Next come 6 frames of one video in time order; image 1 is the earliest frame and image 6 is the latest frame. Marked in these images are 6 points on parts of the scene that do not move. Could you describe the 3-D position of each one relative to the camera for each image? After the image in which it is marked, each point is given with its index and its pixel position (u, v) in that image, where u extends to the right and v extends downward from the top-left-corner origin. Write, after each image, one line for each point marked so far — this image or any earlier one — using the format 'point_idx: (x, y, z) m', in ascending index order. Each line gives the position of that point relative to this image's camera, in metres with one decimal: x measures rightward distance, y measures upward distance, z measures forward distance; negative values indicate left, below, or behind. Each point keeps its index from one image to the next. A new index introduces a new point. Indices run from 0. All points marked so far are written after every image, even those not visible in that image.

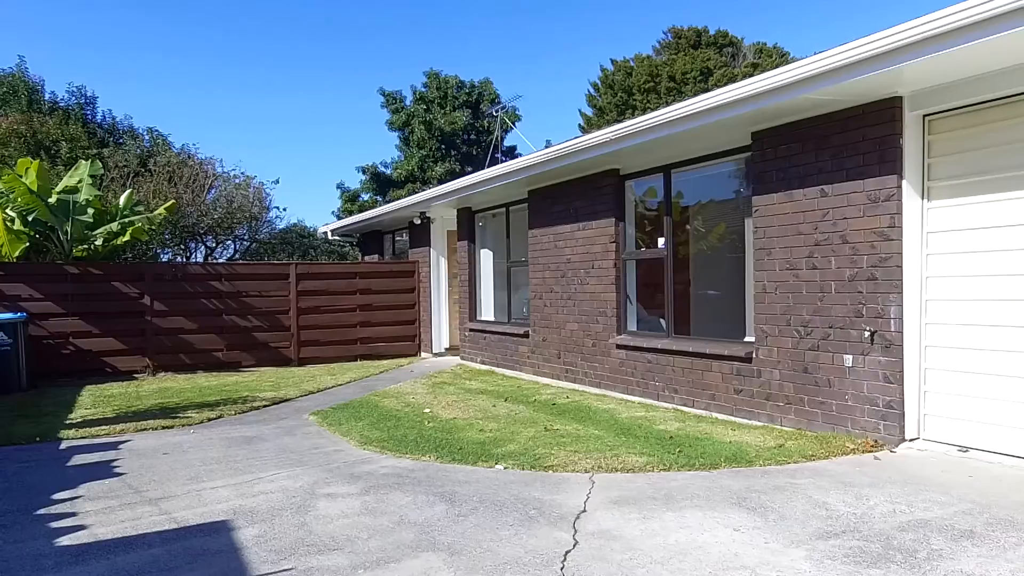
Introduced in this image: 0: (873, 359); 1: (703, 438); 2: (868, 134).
0: (+2.4, -0.5, +4.9) m
1: (+1.4, -1.1, +5.2) m
2: (+2.4, +1.0, +4.9) m
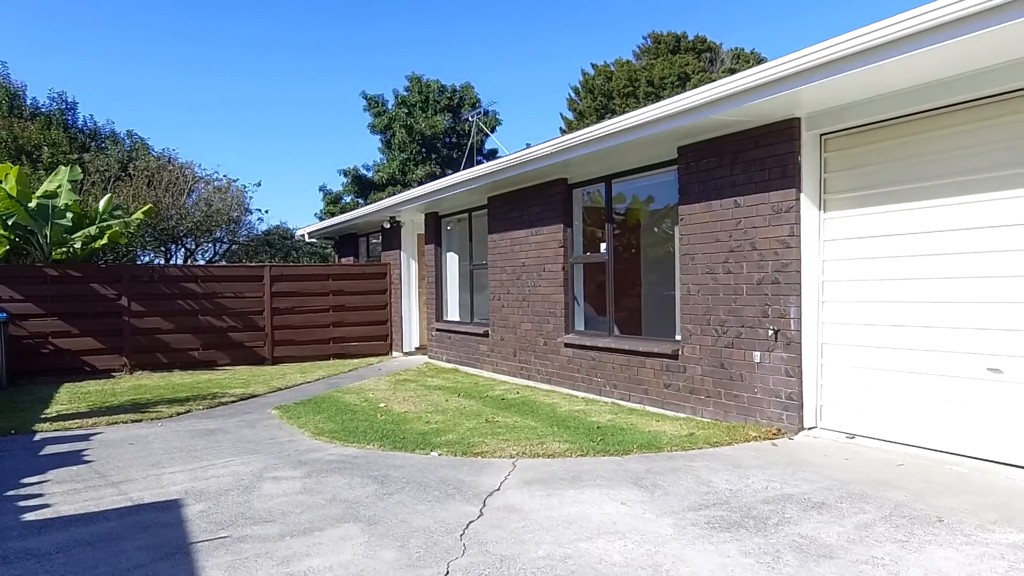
0: (+2.0, -0.5, +5.4) m
1: (+0.9, -1.1, +5.7) m
2: (+1.9, +1.0, +5.4) m
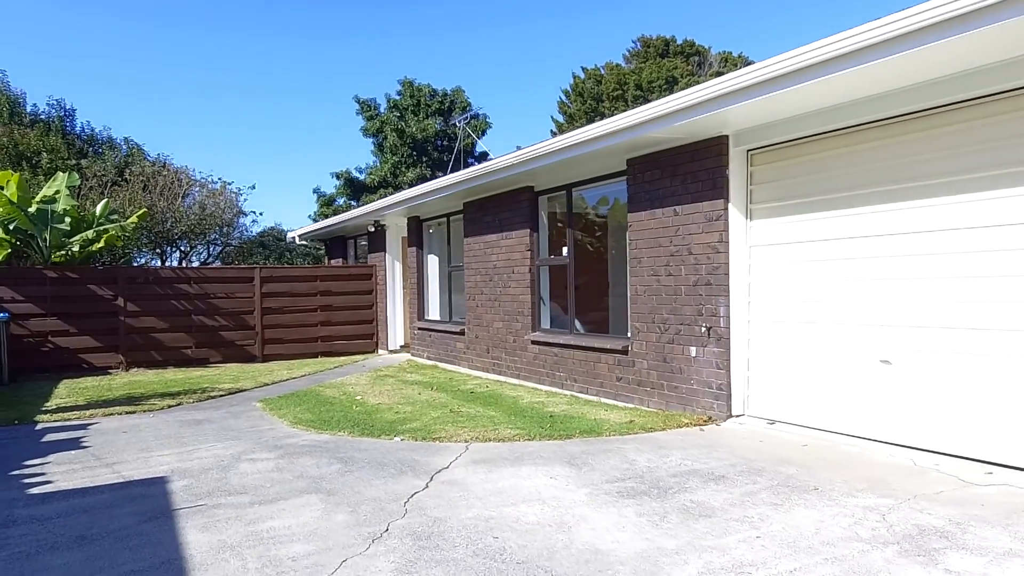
0: (+1.6, -0.5, +6.0) m
1: (+0.6, -1.1, +6.3) m
2: (+1.6, +1.0, +6.0) m
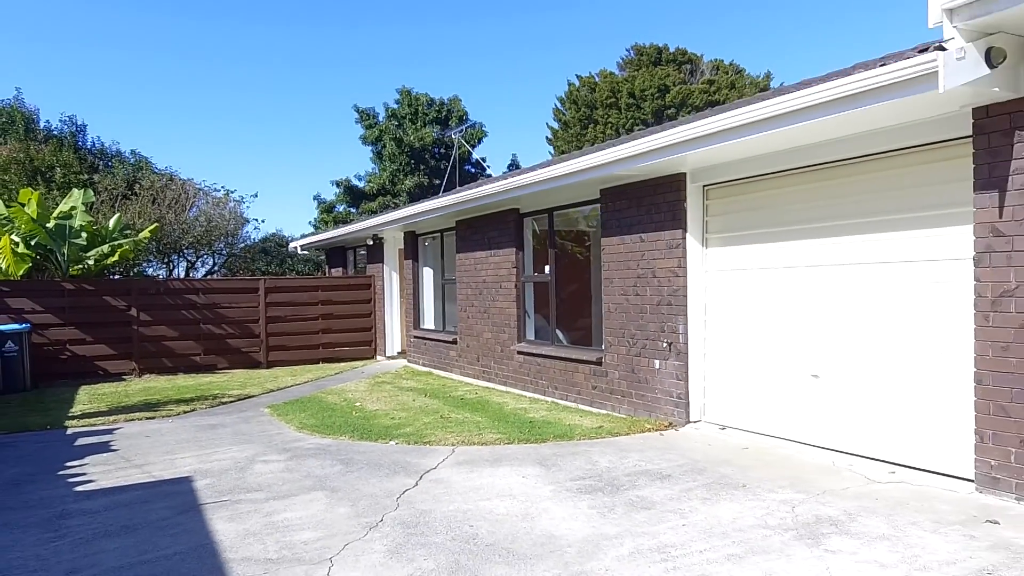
0: (+1.5, -0.7, +6.7) m
1: (+0.4, -1.3, +7.0) m
2: (+1.4, +0.8, +6.7) m
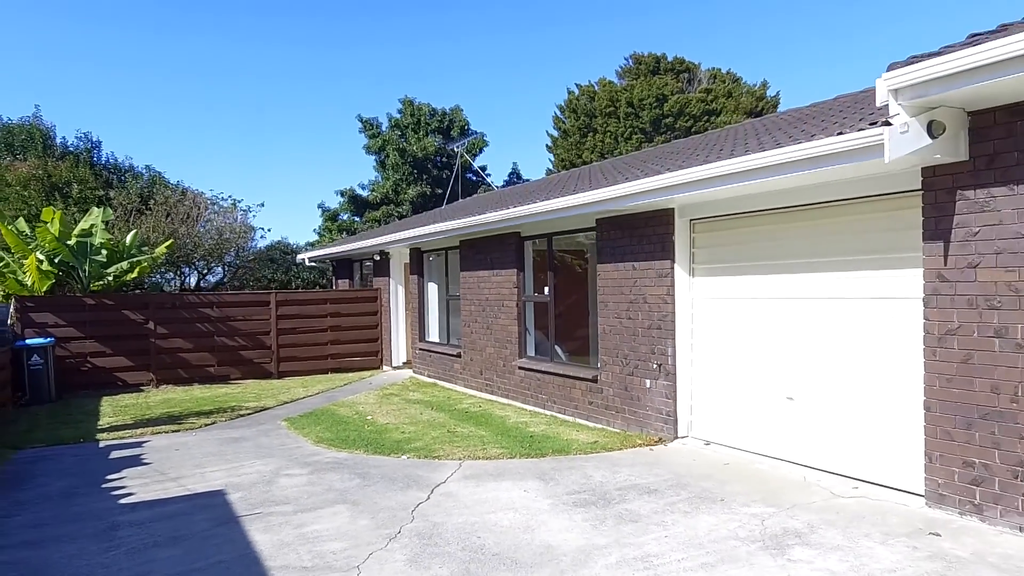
0: (+1.5, -0.9, +7.2) m
1: (+0.4, -1.5, +7.6) m
2: (+1.4, +0.6, +7.2) m
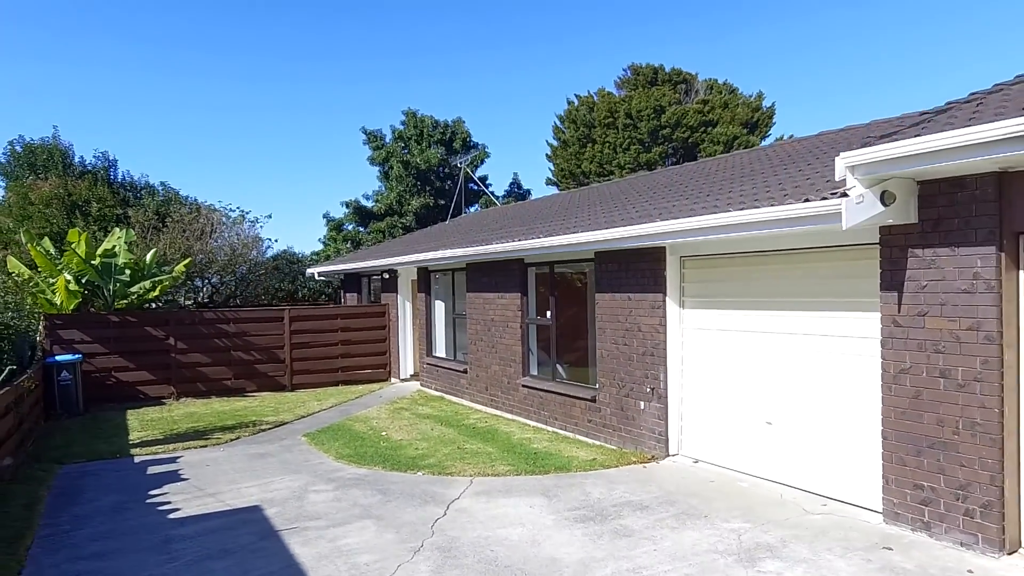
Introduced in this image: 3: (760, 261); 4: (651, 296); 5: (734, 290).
0: (+1.5, -1.3, +7.9) m
1: (+0.5, -1.9, +8.2) m
2: (+1.5, +0.2, +7.9) m
3: (+2.3, +0.3, +6.8) m
4: (+1.5, -0.1, +7.9) m
5: (+2.2, 0.0, +7.1) m
